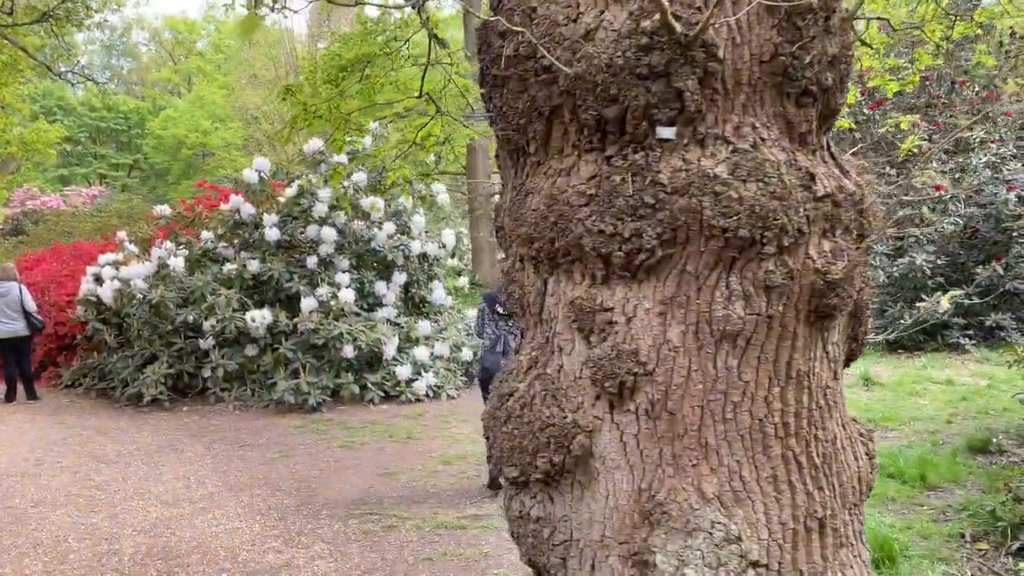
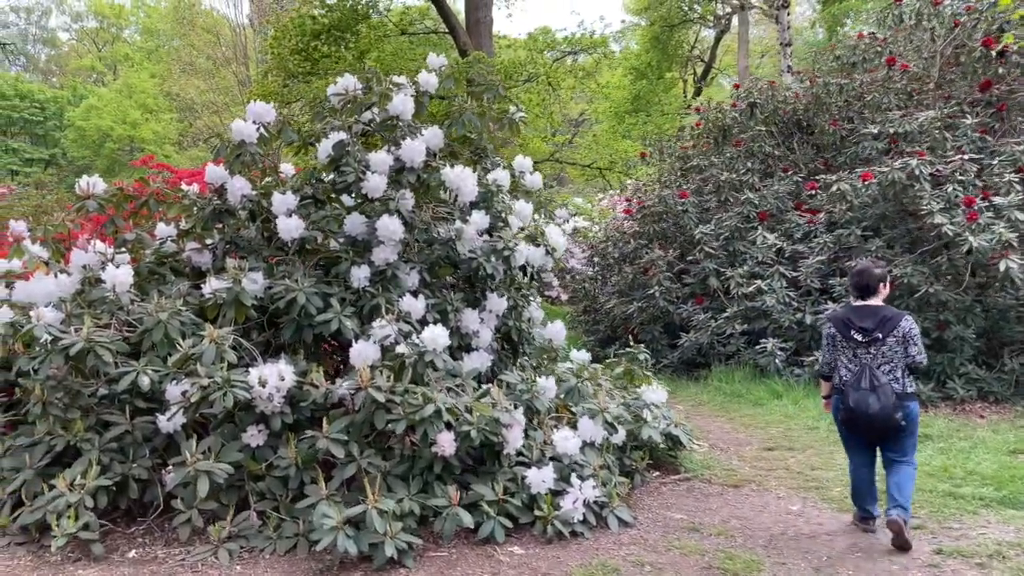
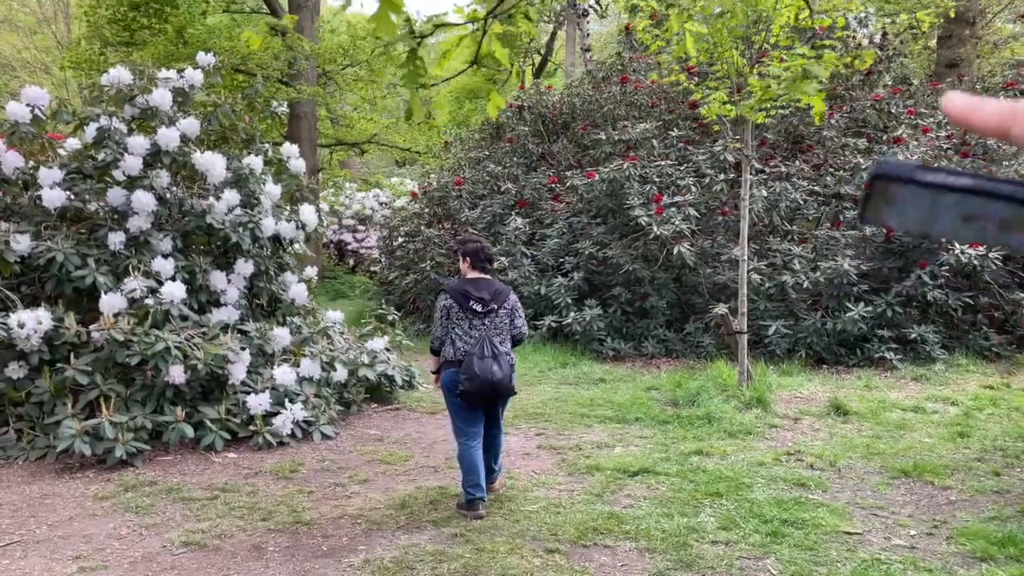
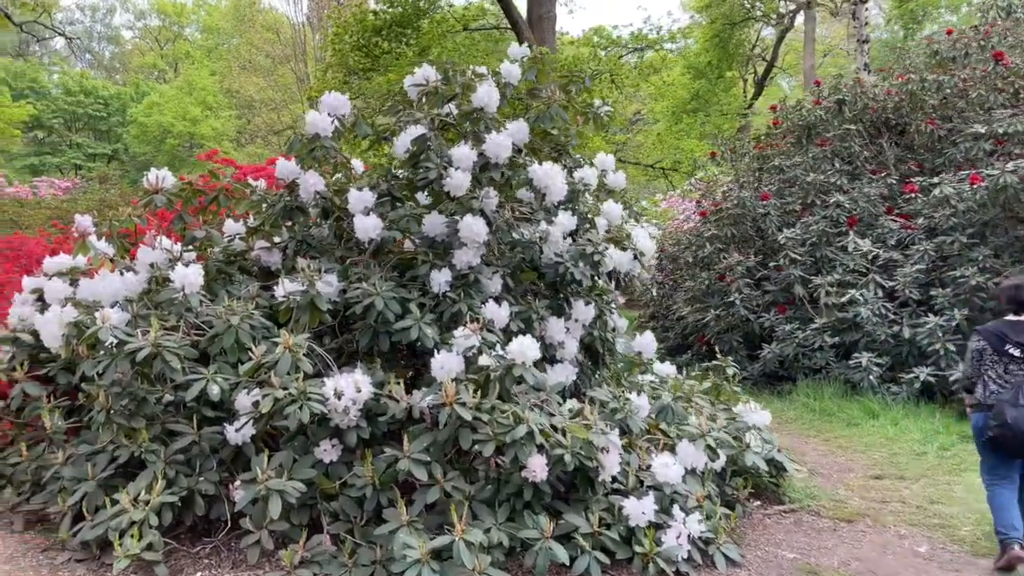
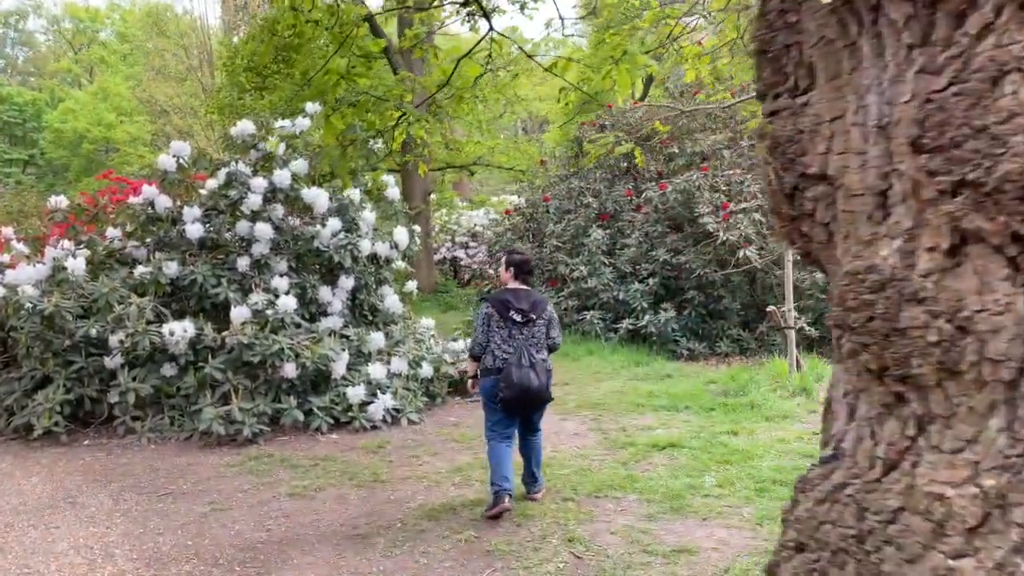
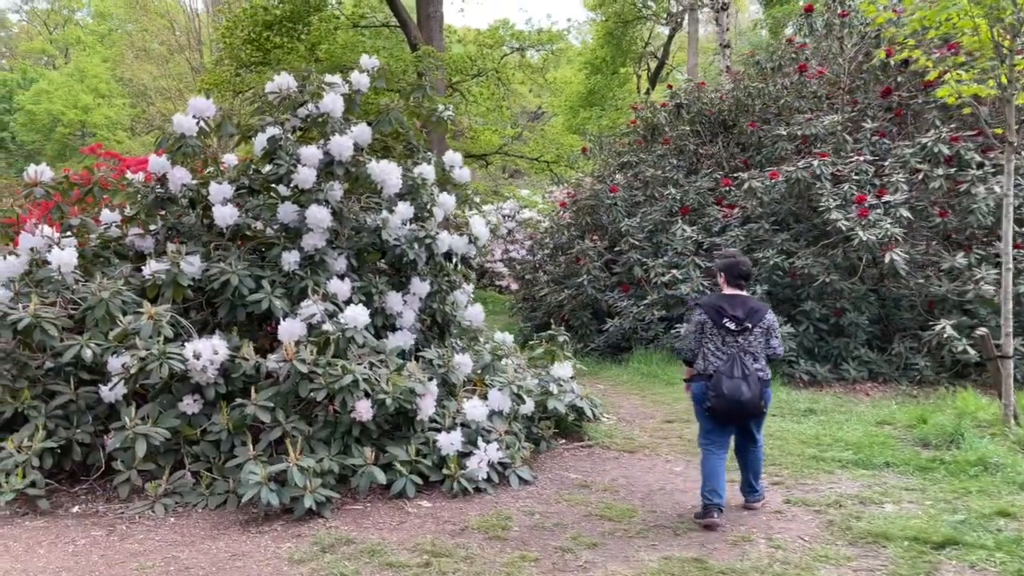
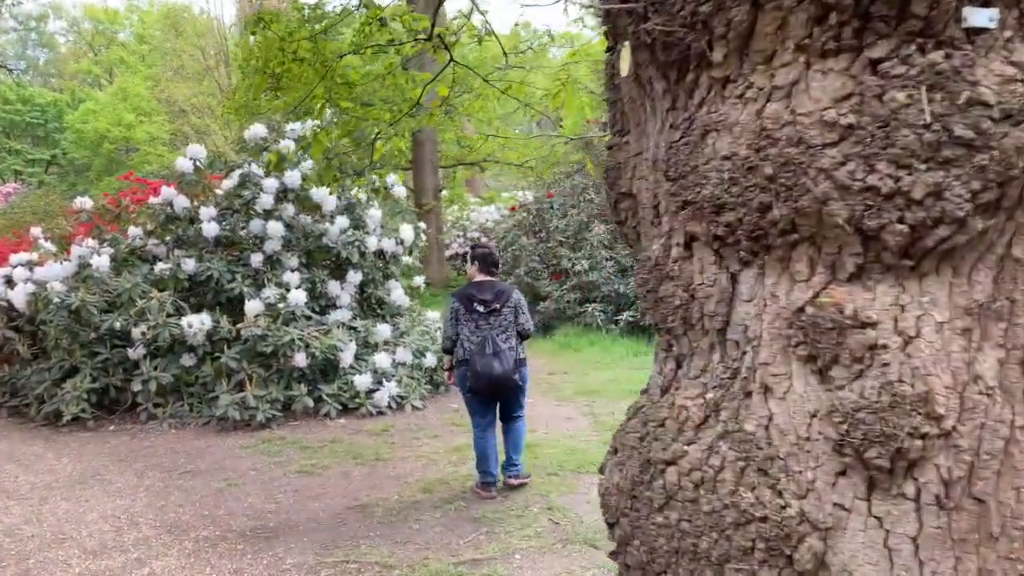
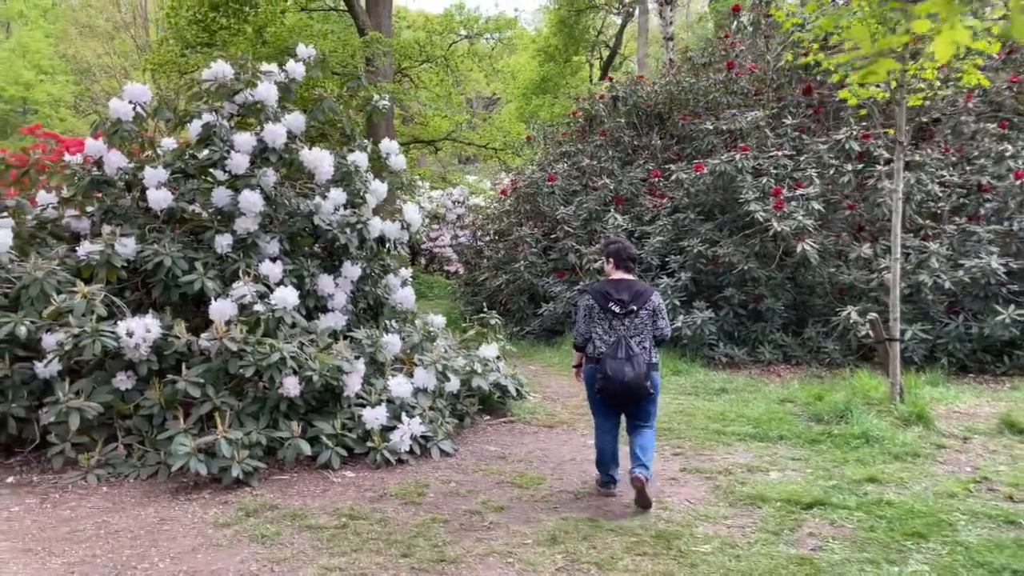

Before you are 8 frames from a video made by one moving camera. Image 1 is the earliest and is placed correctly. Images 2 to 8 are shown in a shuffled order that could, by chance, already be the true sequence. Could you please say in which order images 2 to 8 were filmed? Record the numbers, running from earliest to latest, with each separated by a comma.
7, 5, 3, 8, 6, 2, 4
